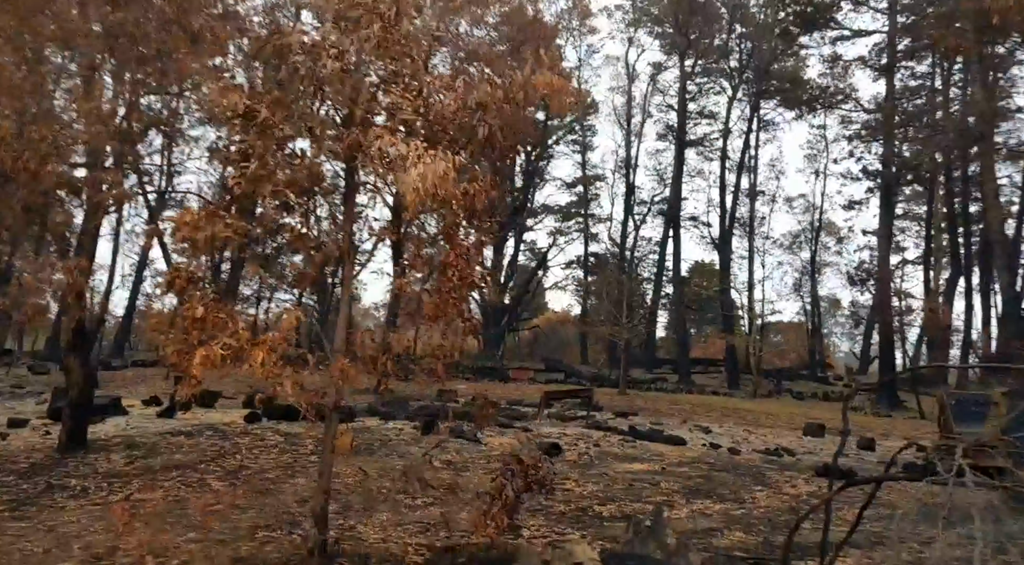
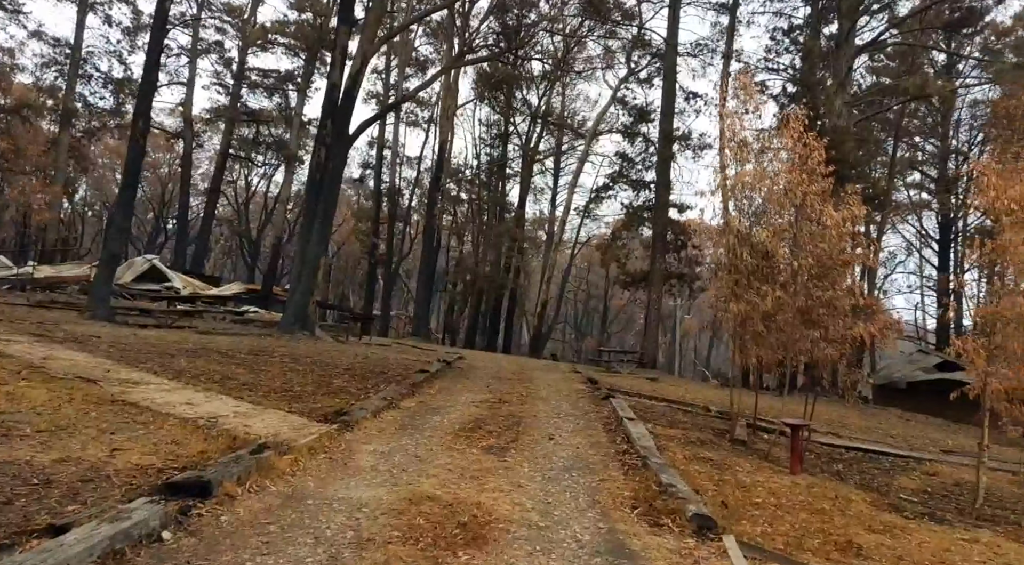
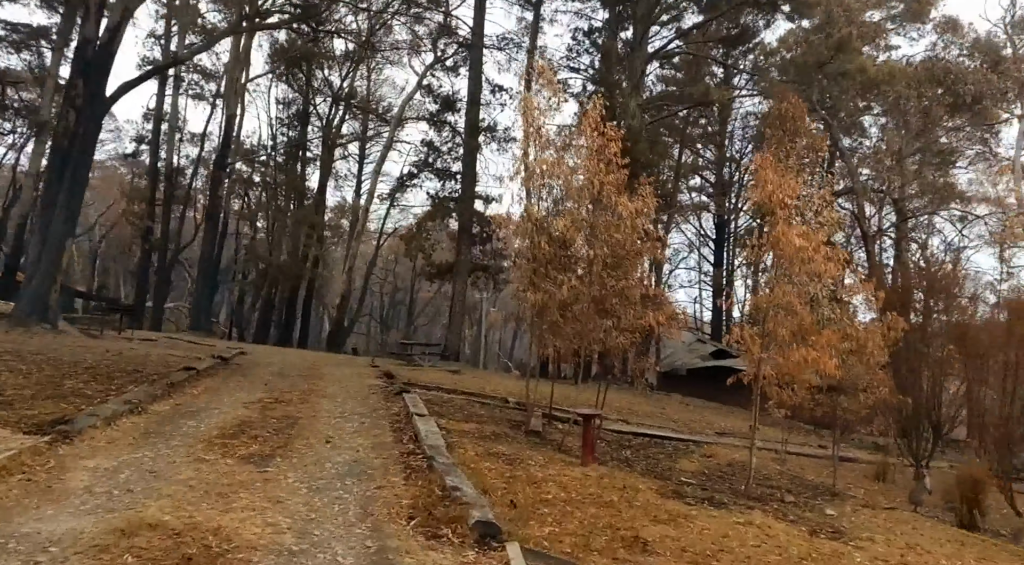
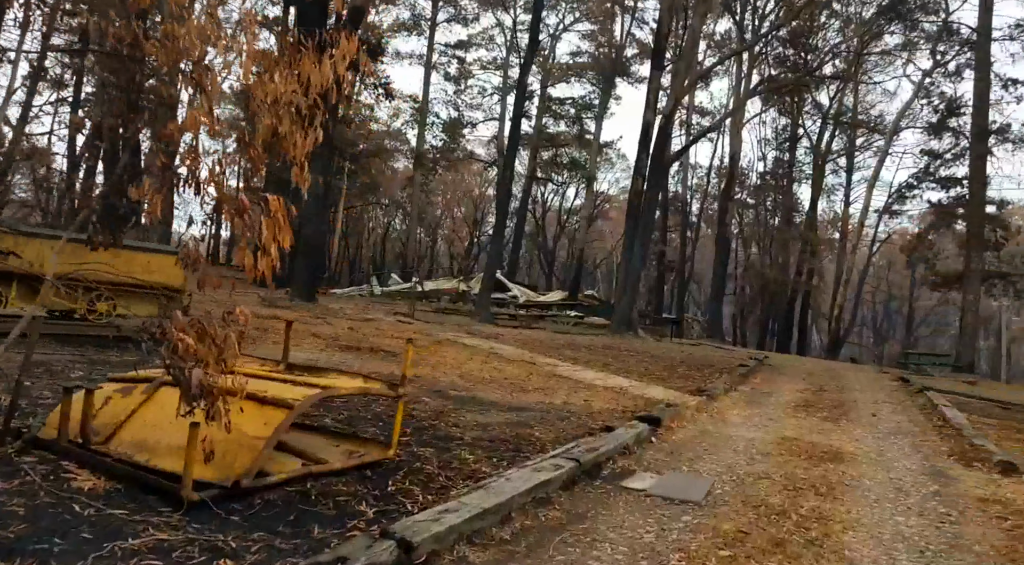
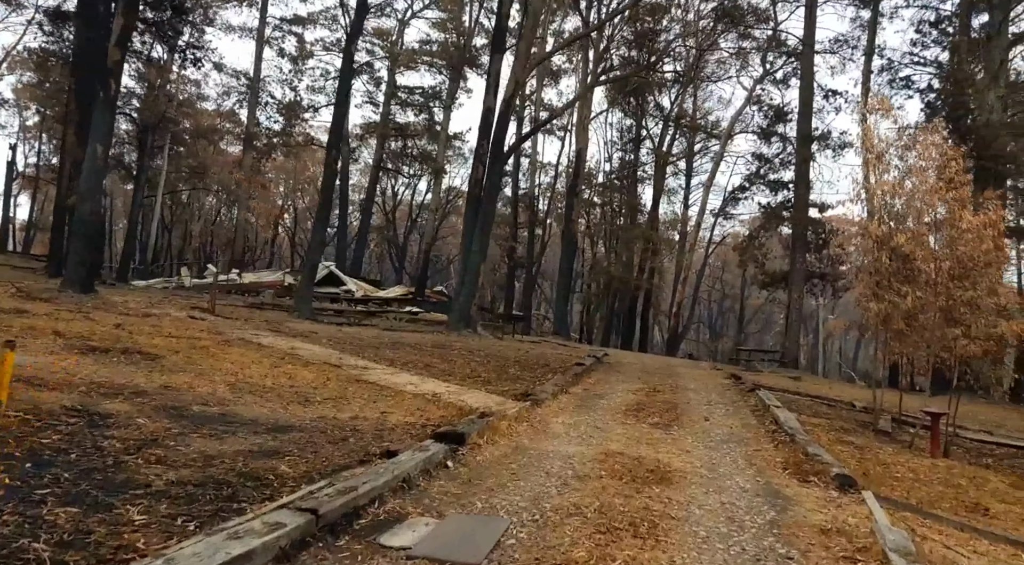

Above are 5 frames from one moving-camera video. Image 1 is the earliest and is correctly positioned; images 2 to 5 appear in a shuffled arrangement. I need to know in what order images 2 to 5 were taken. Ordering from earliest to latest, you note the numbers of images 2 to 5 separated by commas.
4, 5, 2, 3
